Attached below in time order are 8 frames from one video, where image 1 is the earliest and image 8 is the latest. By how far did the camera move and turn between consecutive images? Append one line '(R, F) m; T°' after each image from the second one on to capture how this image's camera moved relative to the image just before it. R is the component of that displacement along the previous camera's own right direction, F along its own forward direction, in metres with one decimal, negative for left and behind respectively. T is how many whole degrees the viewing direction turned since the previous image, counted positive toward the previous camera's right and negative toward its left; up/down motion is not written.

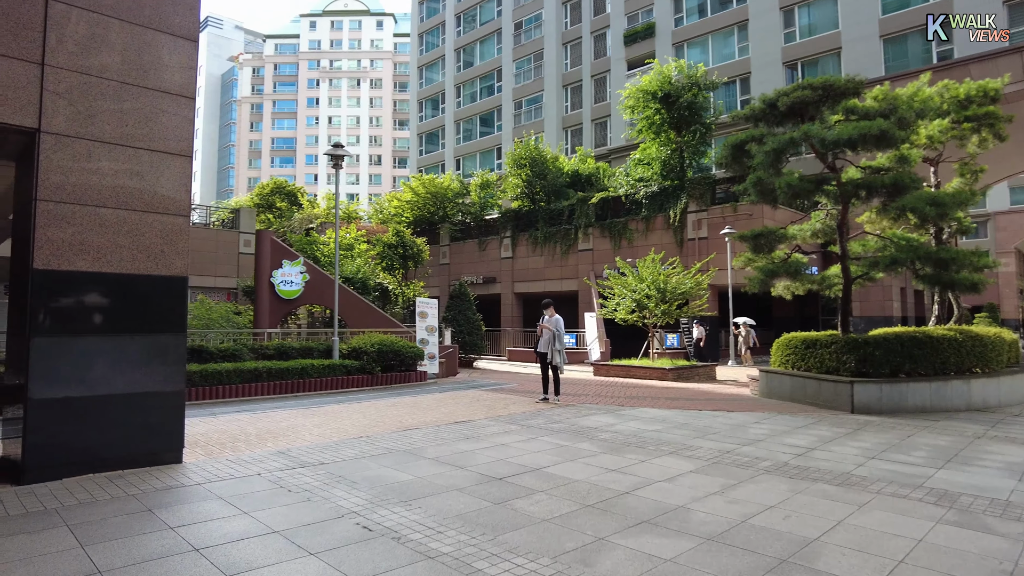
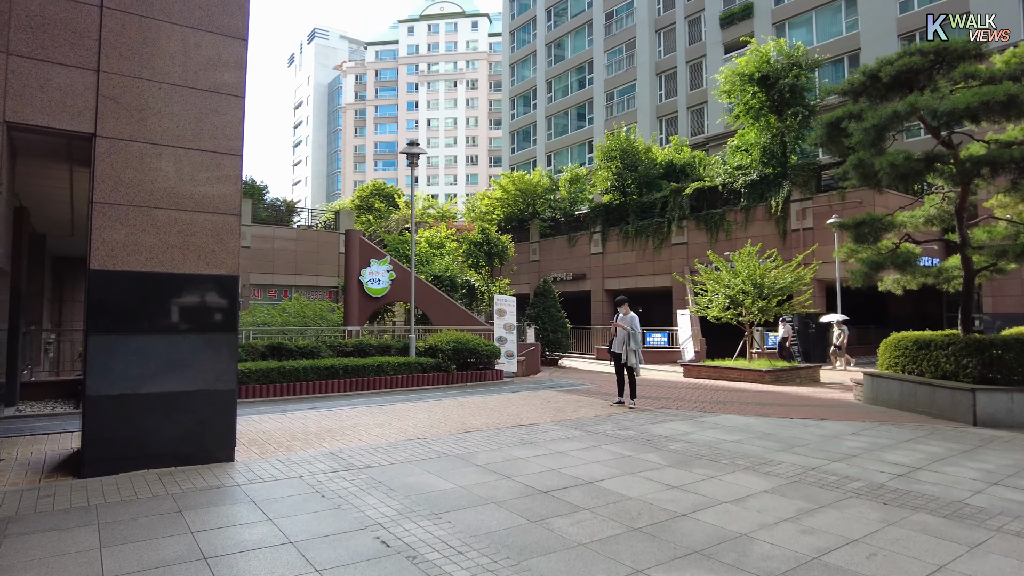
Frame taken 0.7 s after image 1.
(+0.5, +0.5) m; -9°
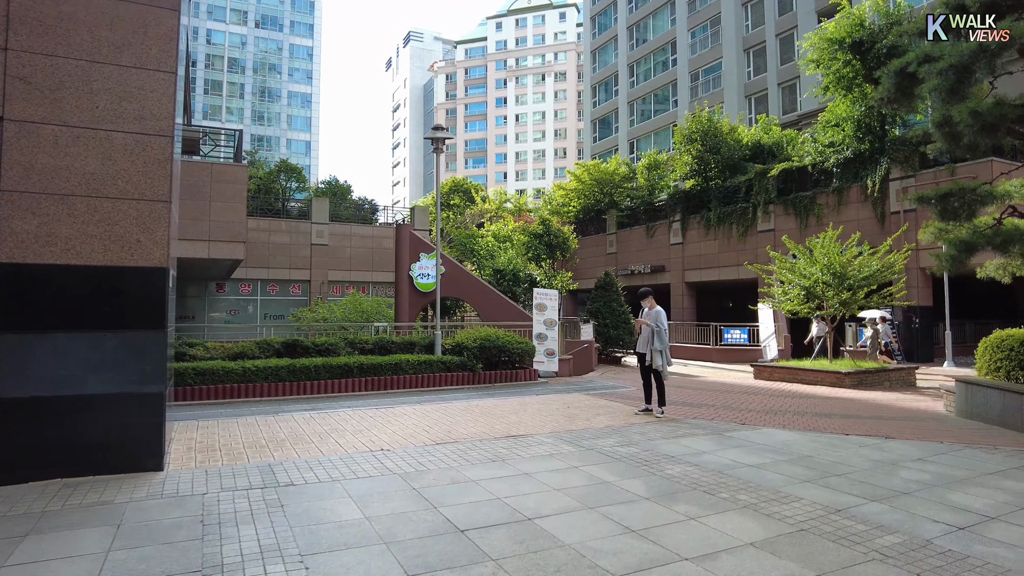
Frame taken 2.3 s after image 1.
(+1.4, +1.3) m; -9°
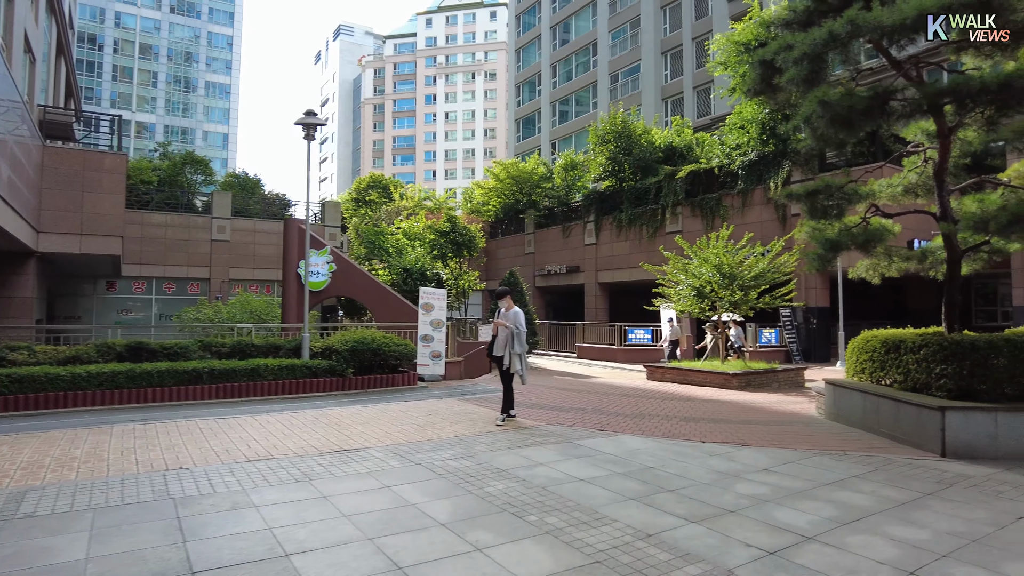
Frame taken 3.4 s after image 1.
(+1.2, +0.7) m; +5°
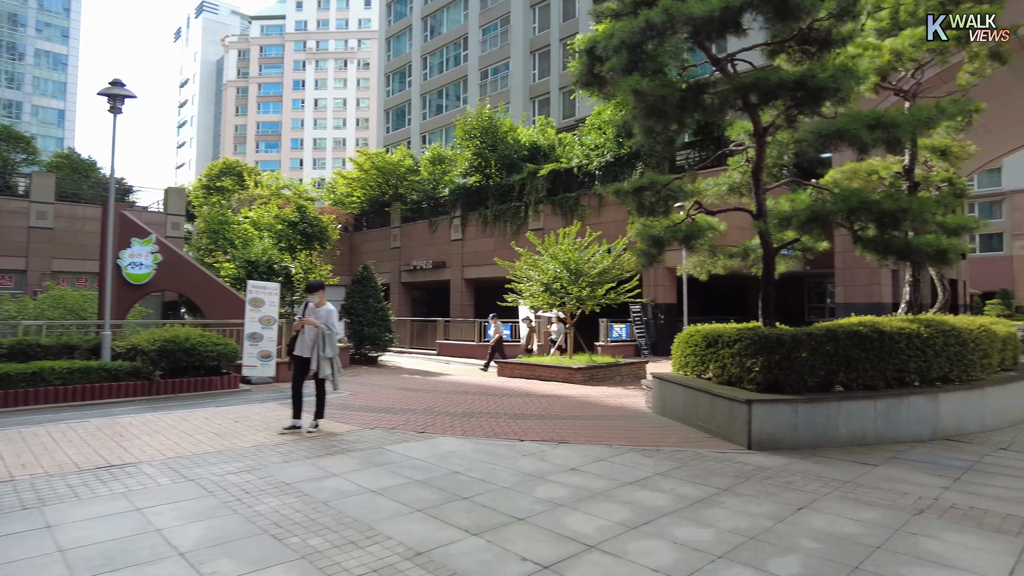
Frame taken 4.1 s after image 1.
(+0.8, +0.4) m; +10°
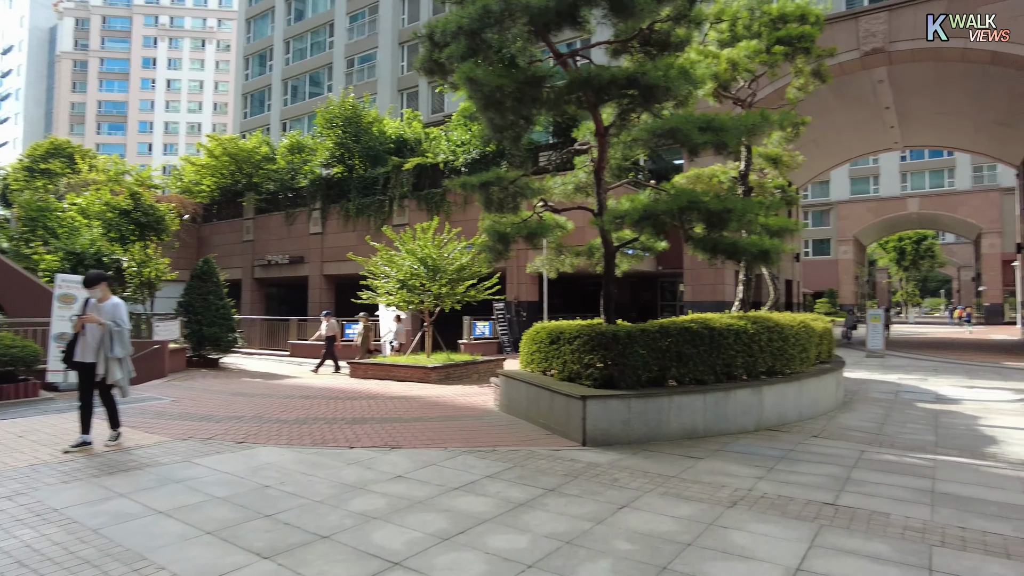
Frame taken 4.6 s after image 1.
(+0.4, +0.3) m; +11°
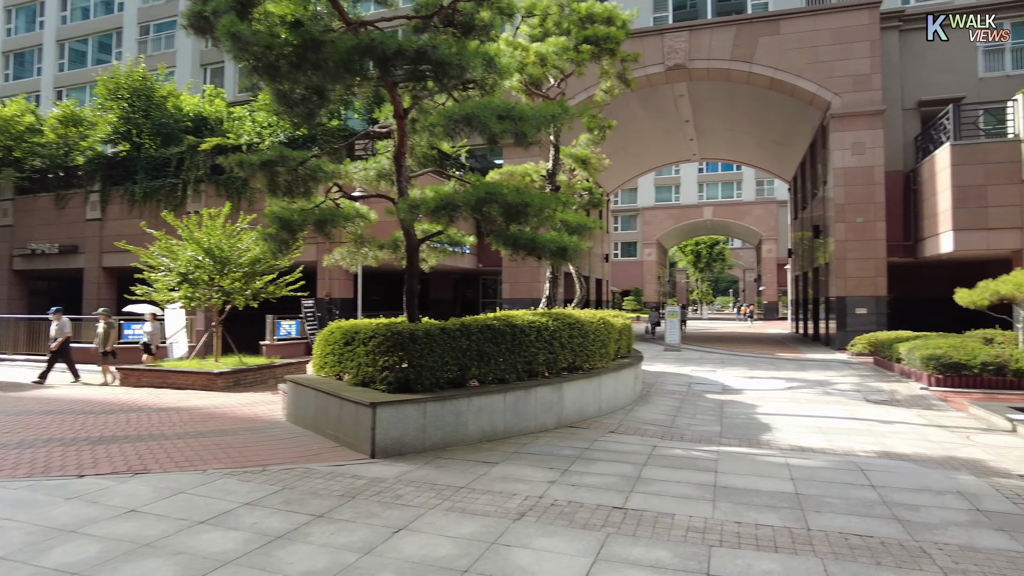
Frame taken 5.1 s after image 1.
(+0.4, +0.5) m; +15°
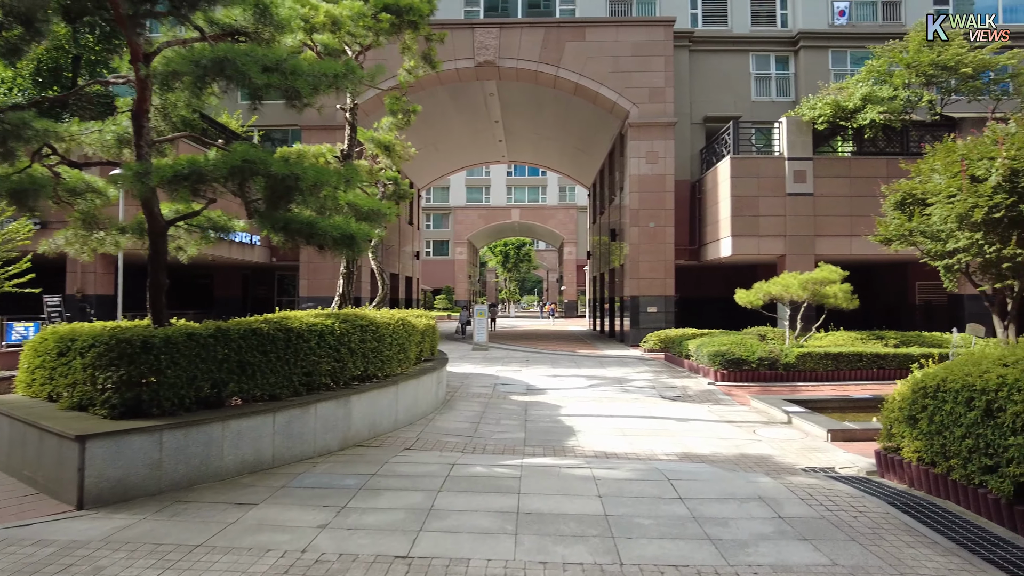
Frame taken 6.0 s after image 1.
(+0.3, +0.9) m; +16°
